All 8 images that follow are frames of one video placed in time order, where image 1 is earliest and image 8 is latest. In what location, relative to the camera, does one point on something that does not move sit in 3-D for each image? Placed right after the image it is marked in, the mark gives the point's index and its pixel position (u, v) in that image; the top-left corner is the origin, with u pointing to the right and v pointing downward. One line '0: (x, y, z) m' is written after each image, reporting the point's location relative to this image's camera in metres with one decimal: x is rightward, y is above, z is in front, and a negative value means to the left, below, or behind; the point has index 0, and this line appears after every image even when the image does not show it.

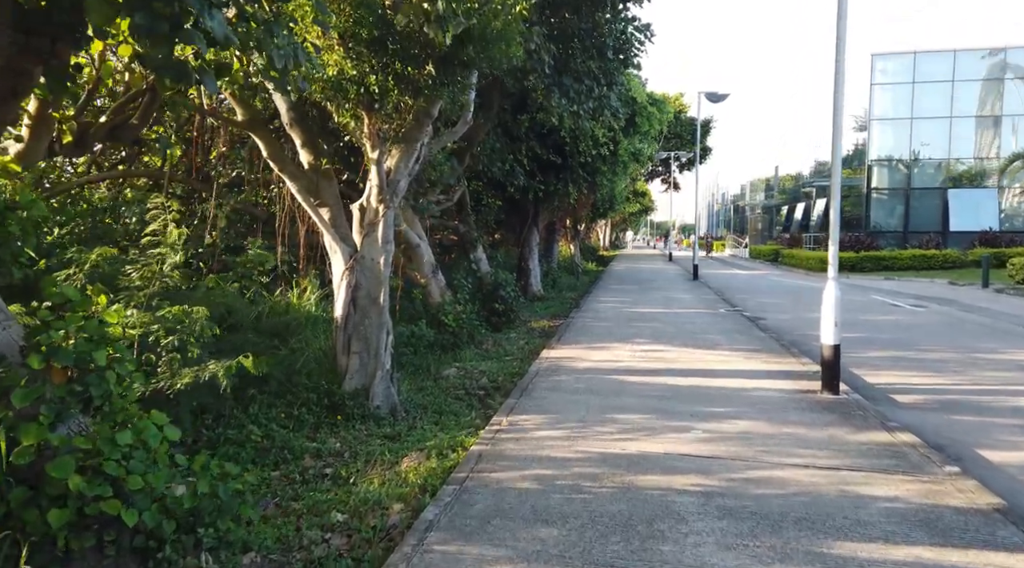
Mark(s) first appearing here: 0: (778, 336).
0: (+4.0, -0.8, +12.4) m
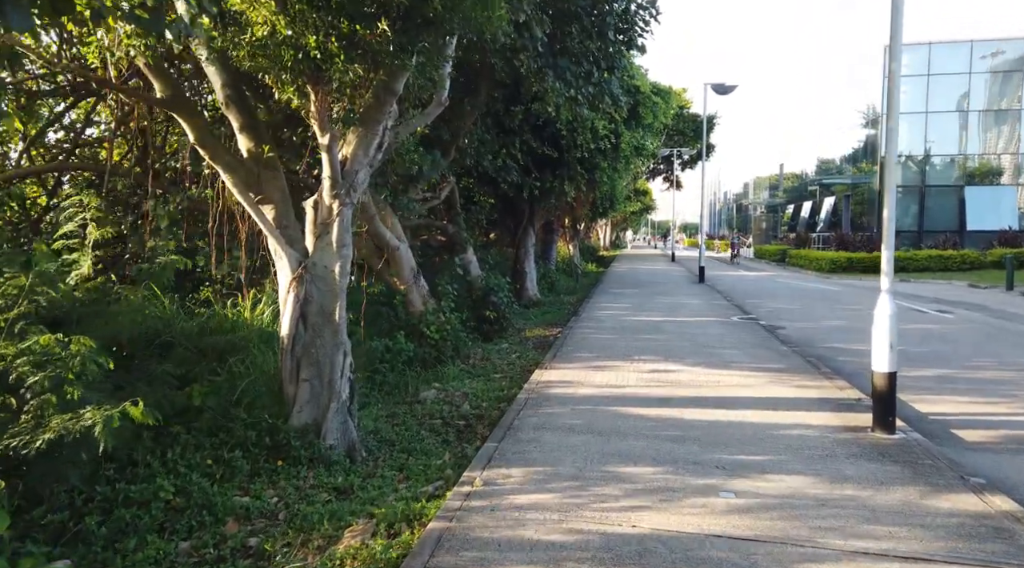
0: (+3.9, -0.9, +11.0) m
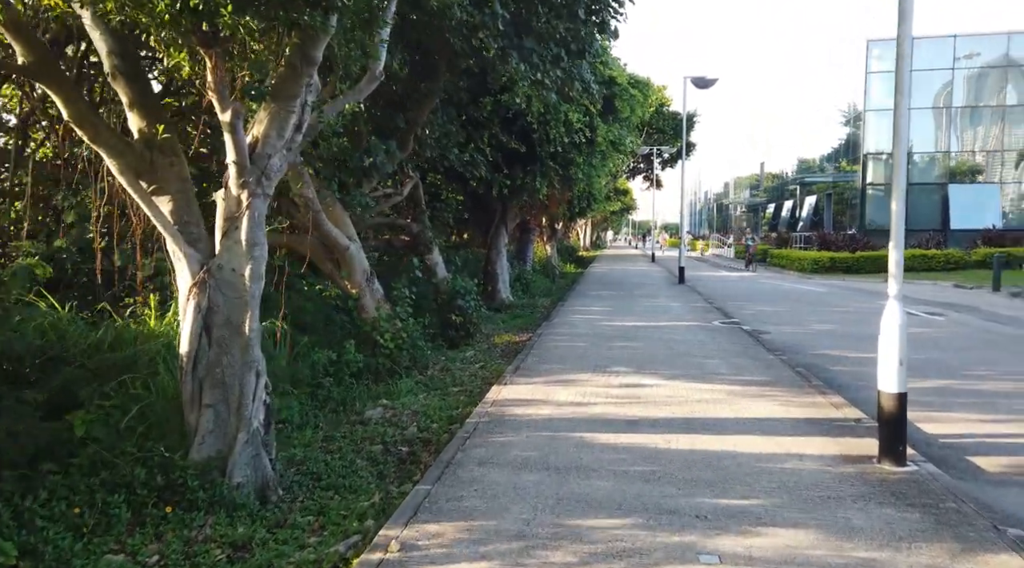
0: (+3.4, -0.9, +10.0) m
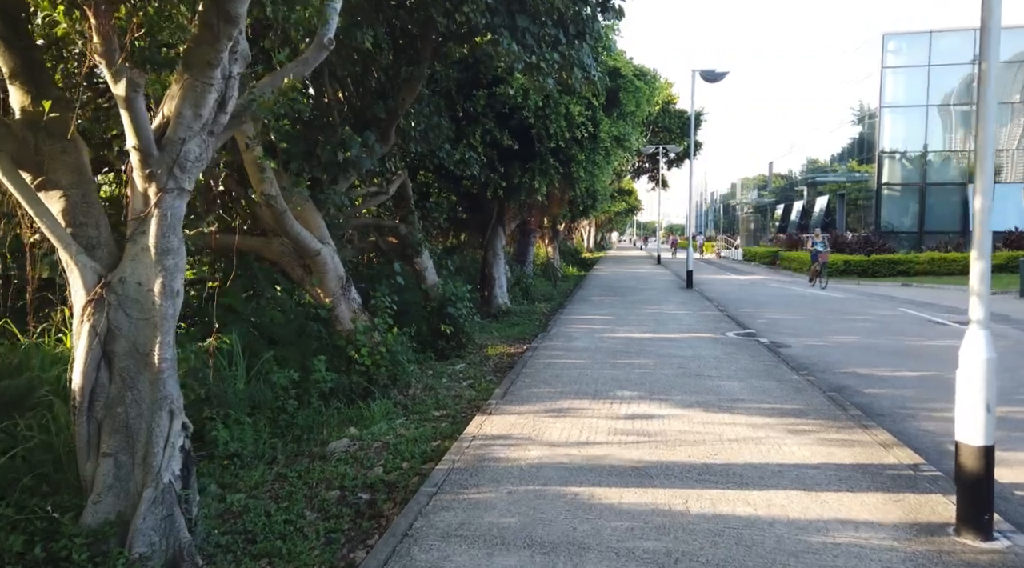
0: (+3.3, -1.1, +8.8) m
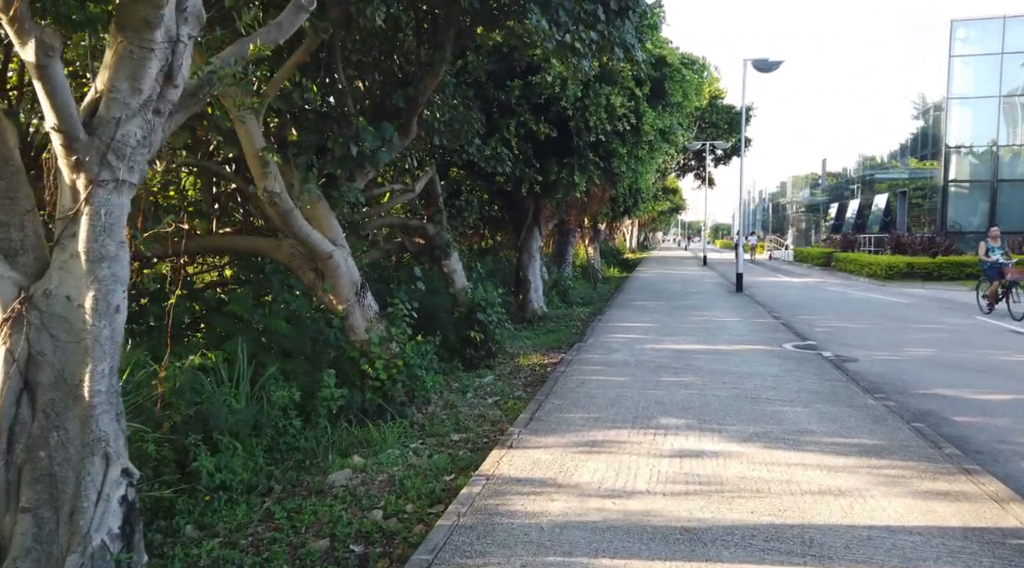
0: (+3.6, -1.1, +7.7) m
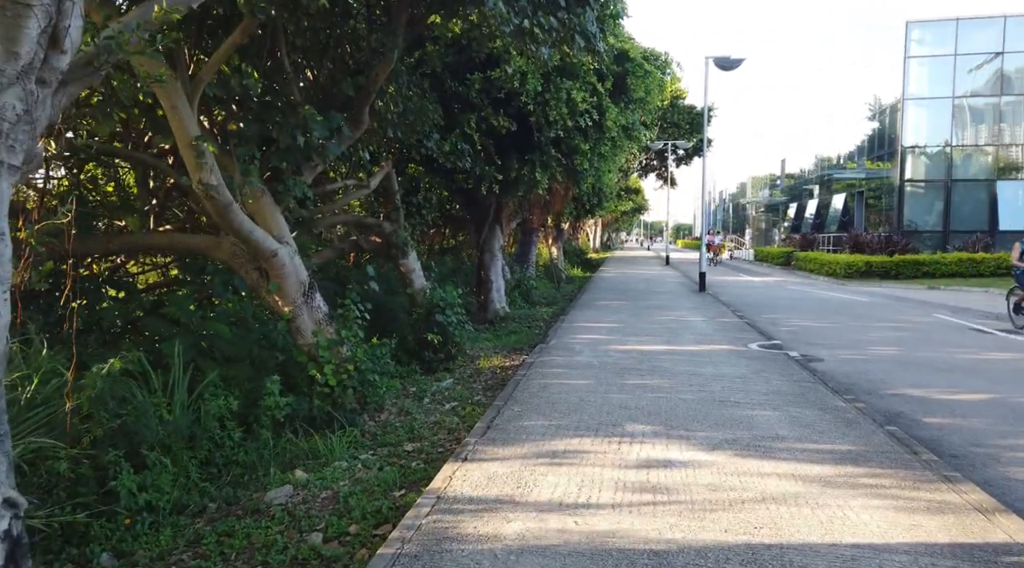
0: (+3.2, -1.1, +7.4) m
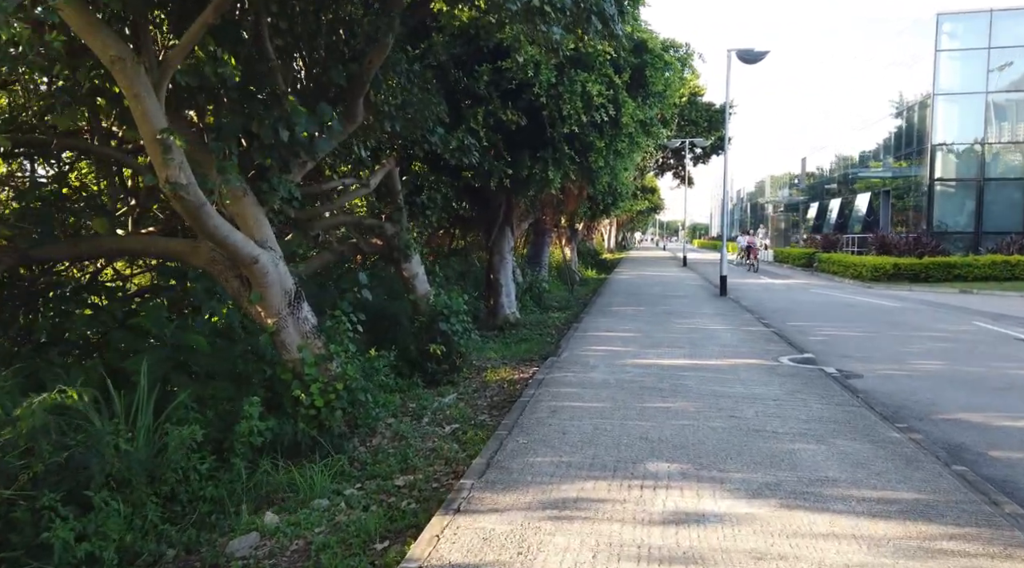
0: (+3.2, -1.2, +6.4) m
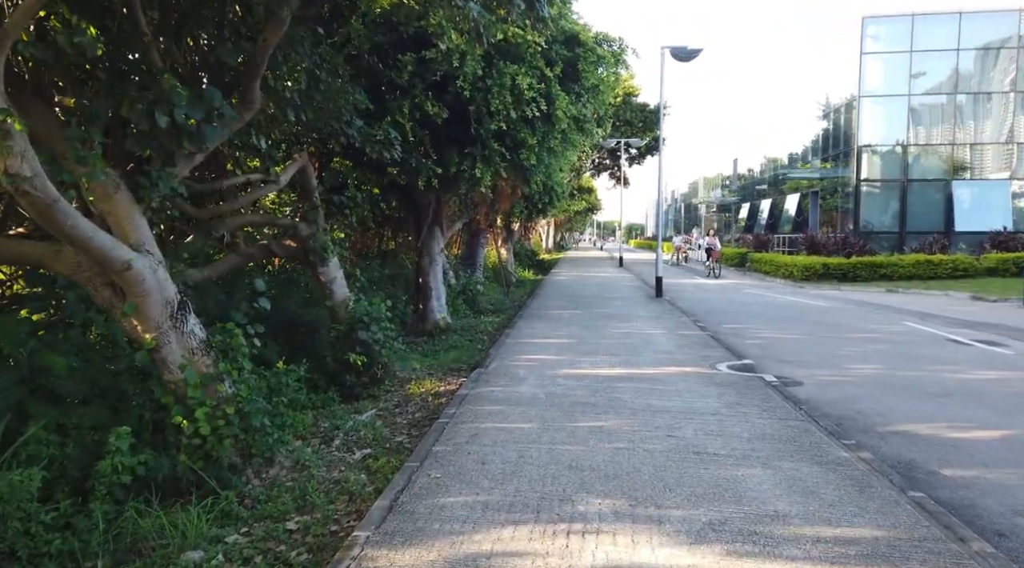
0: (+2.6, -1.3, +5.9) m
